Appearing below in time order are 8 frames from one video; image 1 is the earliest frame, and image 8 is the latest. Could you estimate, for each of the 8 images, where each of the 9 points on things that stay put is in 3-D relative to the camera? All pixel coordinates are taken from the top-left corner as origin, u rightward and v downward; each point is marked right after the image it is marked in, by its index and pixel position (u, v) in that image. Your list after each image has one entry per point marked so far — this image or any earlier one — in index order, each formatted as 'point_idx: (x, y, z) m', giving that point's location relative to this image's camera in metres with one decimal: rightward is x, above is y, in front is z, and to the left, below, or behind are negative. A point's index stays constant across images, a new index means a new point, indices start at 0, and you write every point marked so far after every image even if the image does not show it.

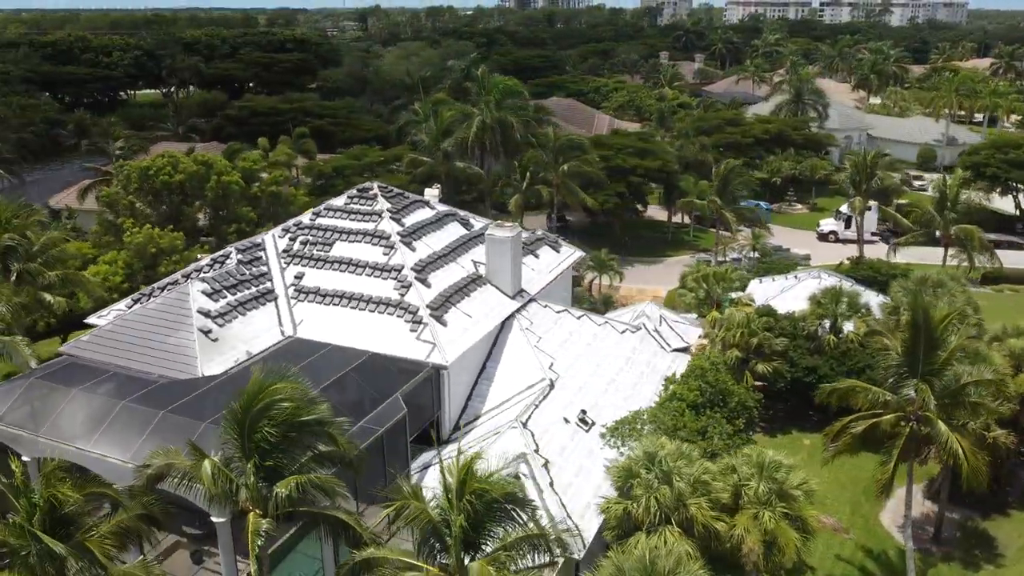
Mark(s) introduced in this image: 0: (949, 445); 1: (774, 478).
0: (+10.3, -3.7, +19.5) m
1: (+5.8, -4.3, +18.5) m
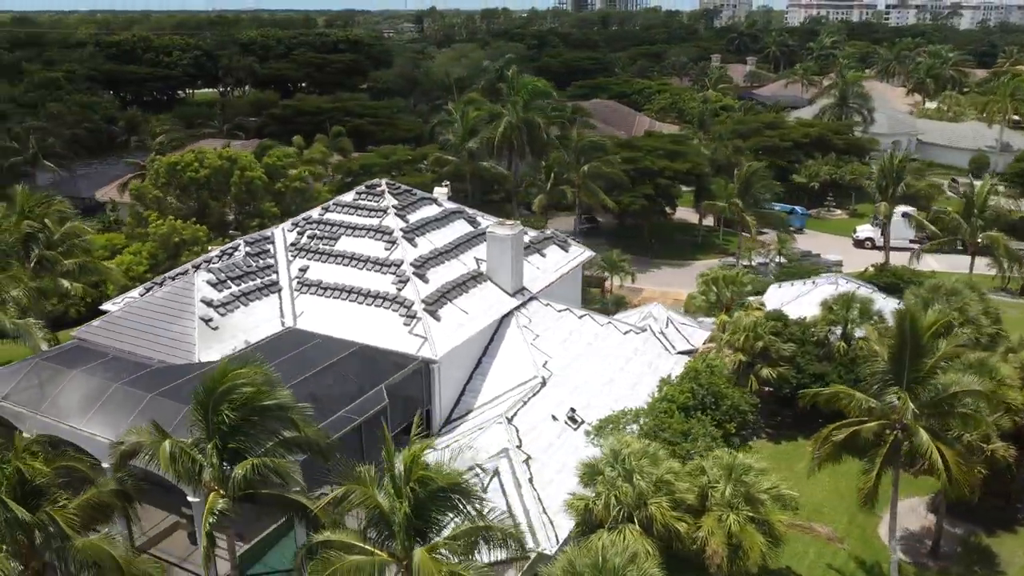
0: (+9.6, -3.9, +19.1) m
1: (+5.1, -4.3, +18.4) m
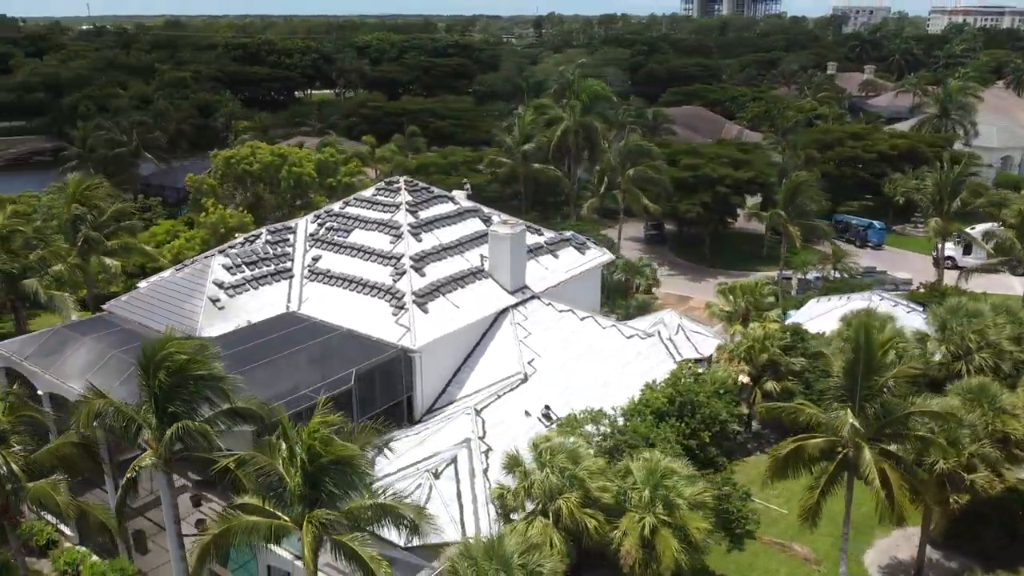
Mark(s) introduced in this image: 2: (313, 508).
0: (+7.9, -4.2, +18.4) m
1: (+3.3, -4.4, +18.4) m
2: (-3.8, -4.2, +16.0) m
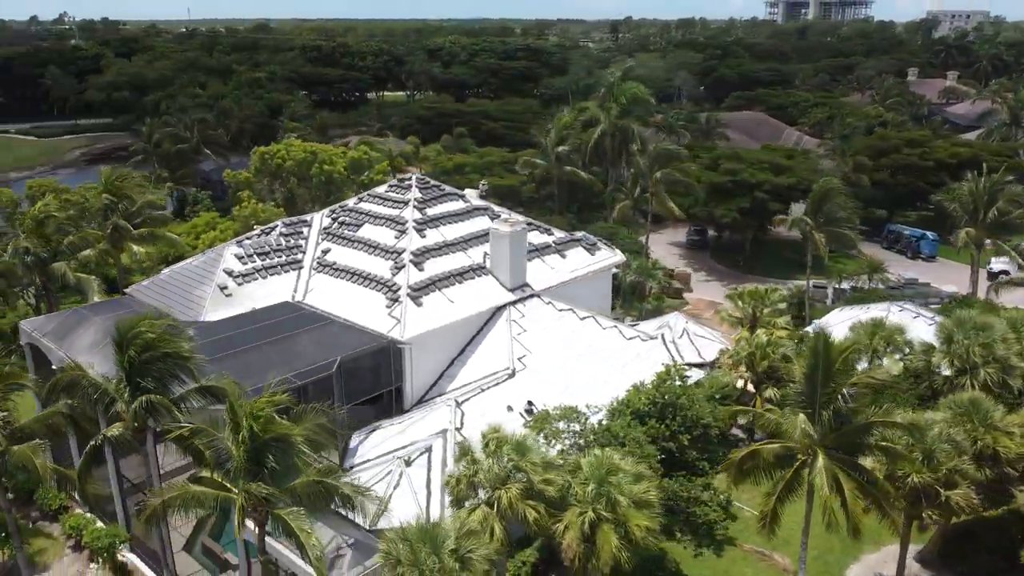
0: (+6.7, -4.3, +18.1) m
1: (+2.1, -4.3, +18.5) m
2: (-5.2, -3.9, +16.8) m
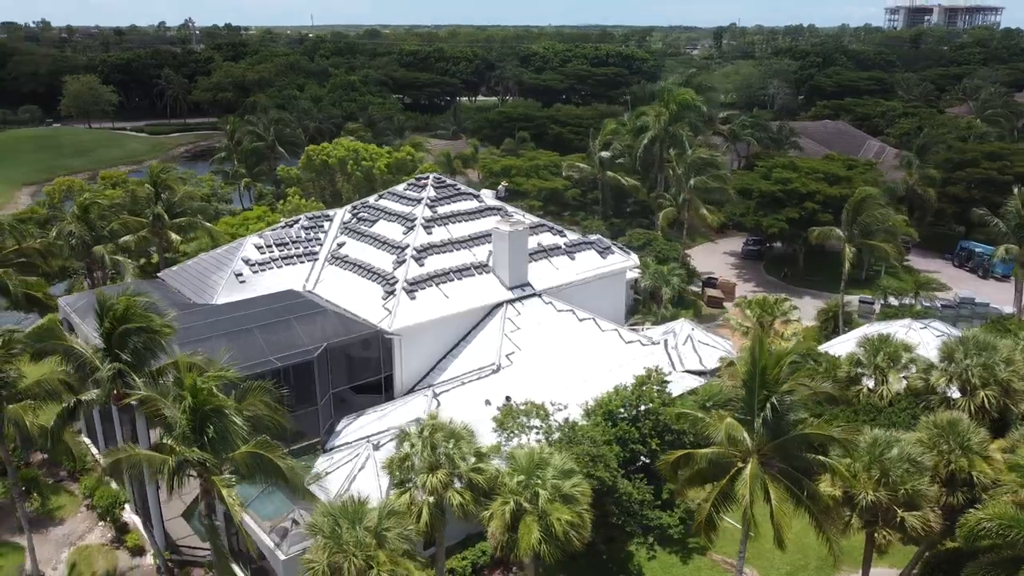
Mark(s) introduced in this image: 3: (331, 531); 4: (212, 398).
0: (+5.0, -4.4, +17.9) m
1: (+0.5, -4.3, +18.9) m
2: (-6.9, -3.5, +18.2) m
3: (-3.8, -5.2, +17.8) m
4: (-6.5, -2.4, +18.0) m
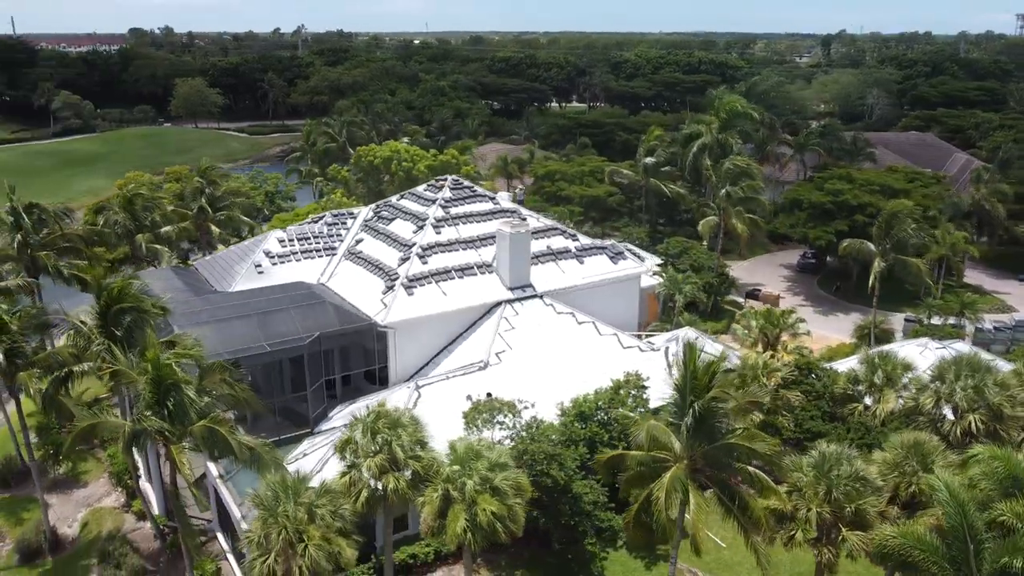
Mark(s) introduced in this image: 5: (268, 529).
0: (+3.3, -4.5, +18.0) m
1: (-1.1, -4.2, +19.6) m
2: (-8.5, -3.1, +19.8) m
3: (-5.5, -5.0, +19.0) m
4: (-8.0, -2.1, +19.6) m
5: (-5.5, -5.4, +18.6) m
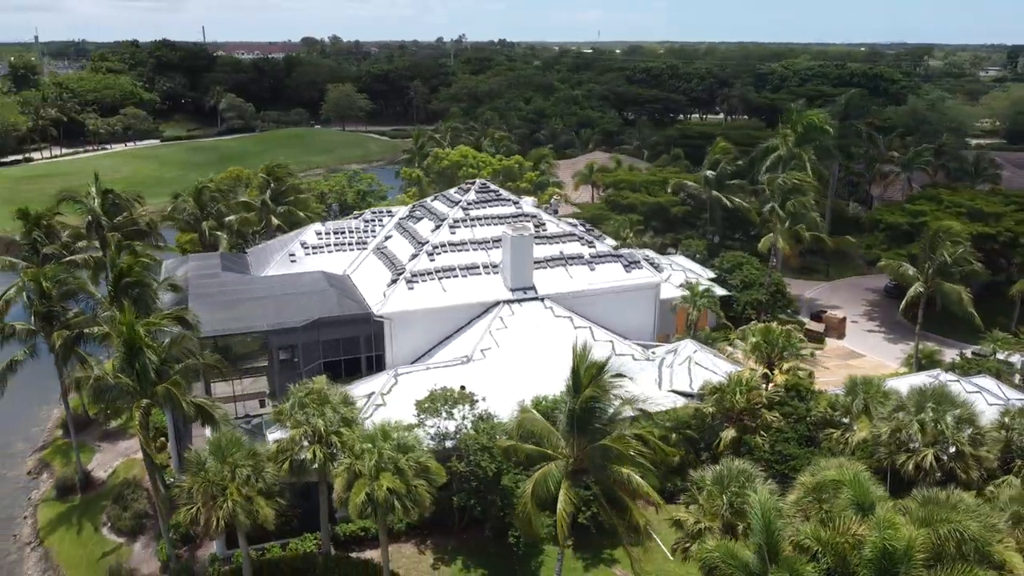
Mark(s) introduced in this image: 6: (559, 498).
0: (+0.5, -4.5, +18.6) m
1: (-3.4, -4.0, +21.1) m
2: (-10.6, -2.4, +22.7) m
3: (-8.0, -4.5, +21.3) m
4: (-10.1, -1.4, +22.4) m
5: (-8.0, -4.9, +21.0) m
6: (+1.0, -4.7, +18.5) m
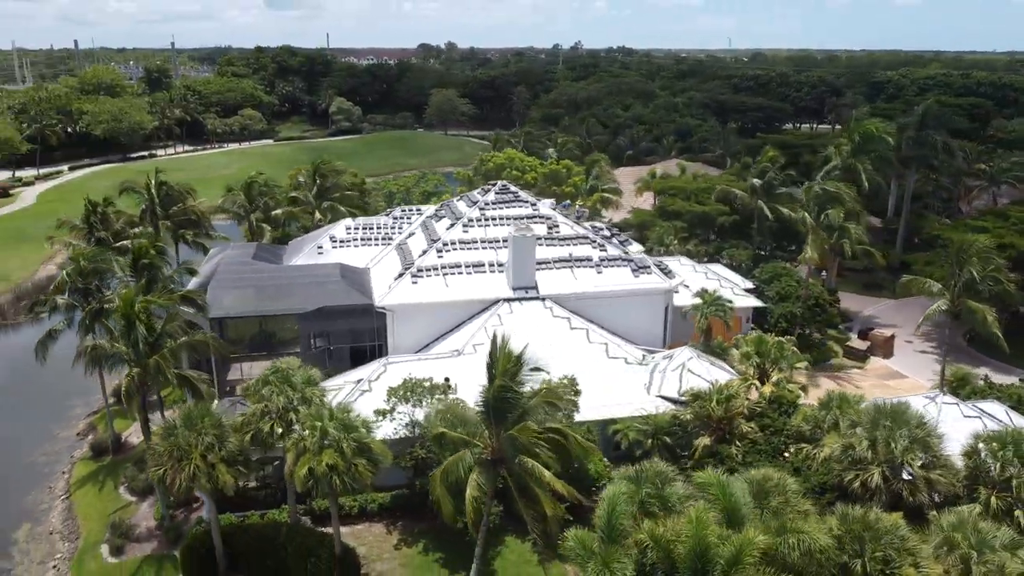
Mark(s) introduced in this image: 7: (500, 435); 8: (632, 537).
0: (-1.6, -4.4, +19.5) m
1: (-5.1, -3.6, +22.4) m
2: (-11.8, -1.8, +25.1) m
3: (-9.5, -3.9, +23.4) m
4: (-11.3, -0.8, +24.8) m
5: (-9.7, -4.4, +23.0) m
6: (-1.1, -4.6, +19.3) m
7: (-0.3, -3.5, +19.5) m
8: (+2.2, -4.4, +14.7) m
